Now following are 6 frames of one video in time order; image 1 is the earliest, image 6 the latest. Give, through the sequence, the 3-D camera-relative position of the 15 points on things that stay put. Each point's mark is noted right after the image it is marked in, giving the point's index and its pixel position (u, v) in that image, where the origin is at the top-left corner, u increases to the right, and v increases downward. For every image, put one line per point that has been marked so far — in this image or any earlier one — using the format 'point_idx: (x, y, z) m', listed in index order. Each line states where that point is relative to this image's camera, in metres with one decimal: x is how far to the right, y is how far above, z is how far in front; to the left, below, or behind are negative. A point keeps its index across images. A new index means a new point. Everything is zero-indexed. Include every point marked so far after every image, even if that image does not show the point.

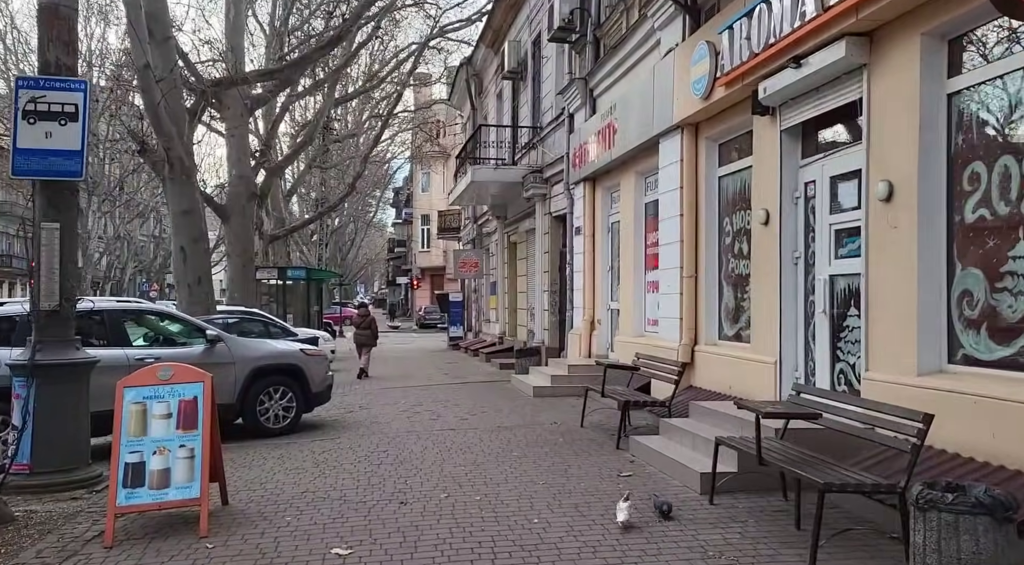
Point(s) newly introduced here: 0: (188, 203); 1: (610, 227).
0: (-6.3, +1.6, +18.2) m
1: (+1.6, +0.9, +15.5) m
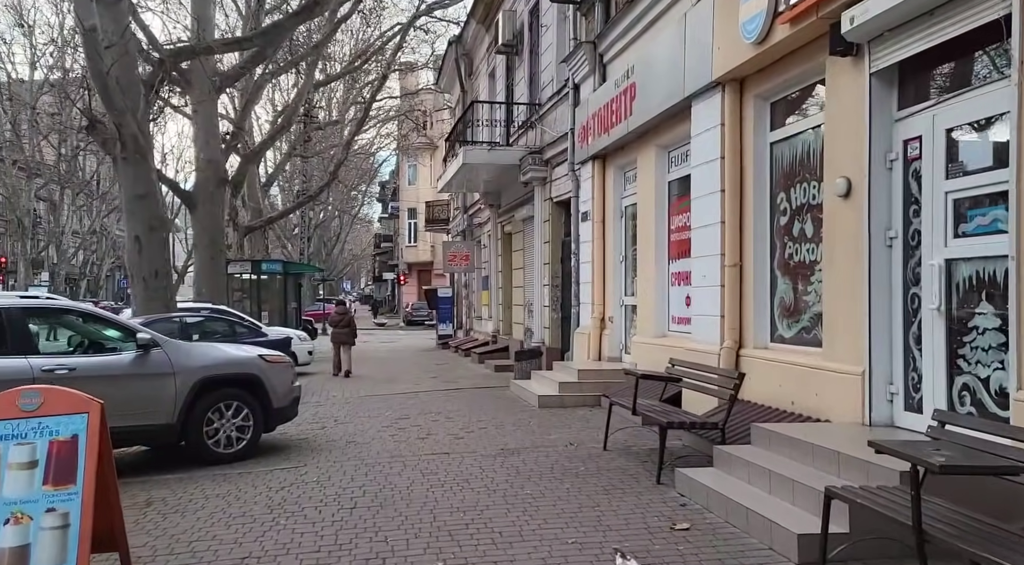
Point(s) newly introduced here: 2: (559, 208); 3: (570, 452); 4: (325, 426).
0: (-6.3, +1.7, +16.1) m
1: (+1.6, +1.0, +13.6) m
2: (+0.9, +1.4, +17.5) m
3: (+0.5, -1.5, +8.4) m
4: (-2.2, -1.7, +10.9) m
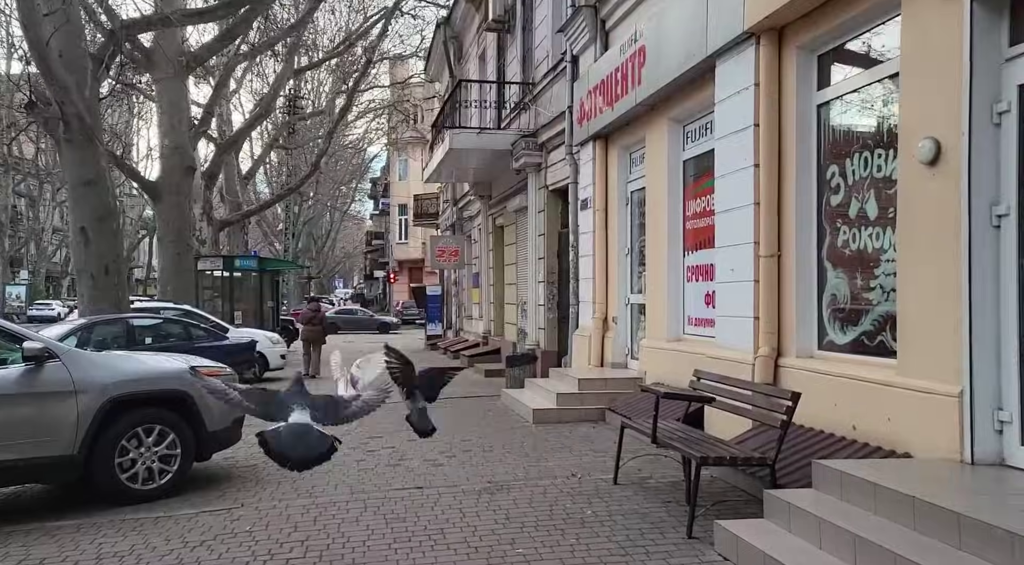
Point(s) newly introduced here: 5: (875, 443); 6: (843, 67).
0: (-6.5, +1.7, +14.5) m
1: (+1.5, +1.1, +12.0) m
2: (+0.7, +1.5, +15.9) m
3: (+0.4, -1.5, +6.7) m
4: (-2.3, -1.7, +9.3) m
5: (+2.2, -1.0, +5.7) m
6: (+2.4, +1.6, +6.7) m
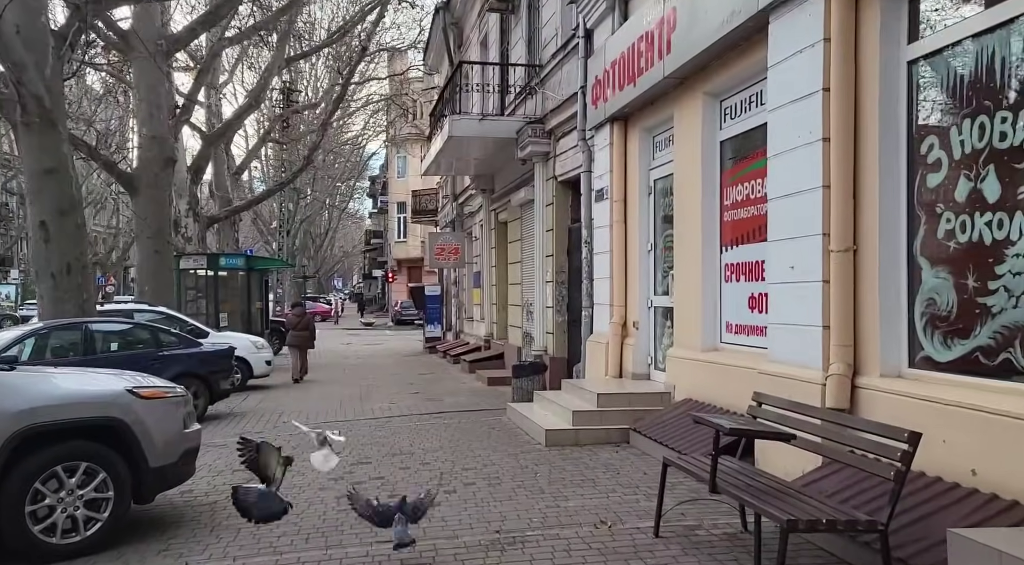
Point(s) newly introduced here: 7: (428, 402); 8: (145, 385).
0: (-6.4, +1.7, +13.1) m
1: (+1.6, +1.1, +10.6) m
2: (+0.8, +1.5, +14.5) m
3: (+0.5, -1.5, +5.4) m
4: (-2.2, -1.7, +7.9) m
5: (+2.3, -1.0, +4.3) m
6: (+2.5, +1.6, +5.3) m
7: (-1.2, -1.7, +13.6) m
8: (-2.4, -0.7, +6.1) m
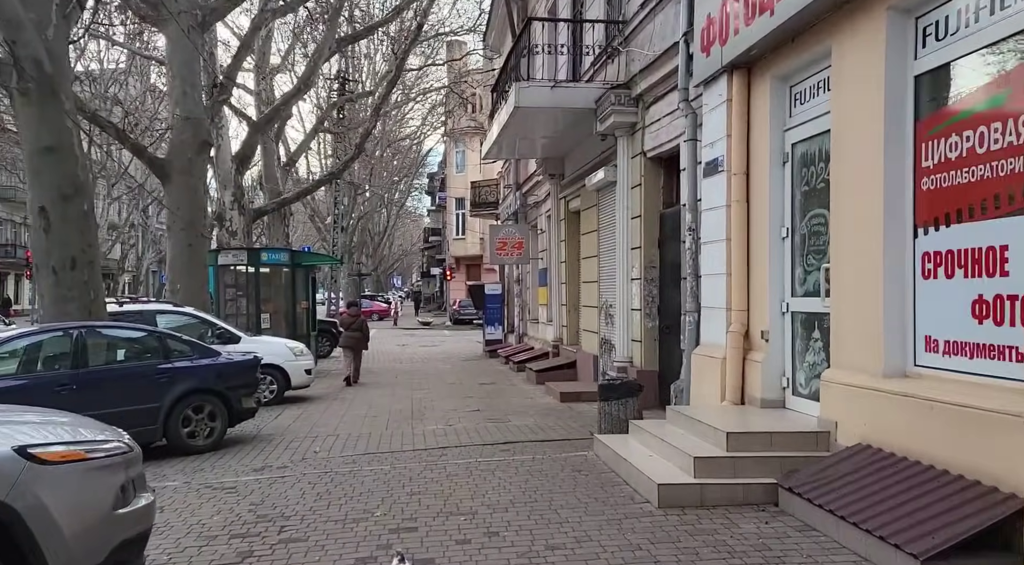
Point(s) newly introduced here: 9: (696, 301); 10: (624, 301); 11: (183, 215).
0: (-5.4, +1.8, +11.0) m
1: (+2.4, +1.1, +8.1) m
2: (+1.9, +1.5, +12.0) m
3: (+1.0, -1.5, +2.9) m
4: (-1.6, -1.6, +5.6) m
5: (+2.7, -1.0, +1.8) m
6: (+3.0, +1.6, +2.8) m
7: (-0.3, -1.7, +11.2) m
8: (-1.9, -0.6, +3.8) m
9: (+1.9, -0.2, +9.7) m
10: (+1.5, -0.2, +12.6) m
11: (-5.8, +1.2, +16.5) m
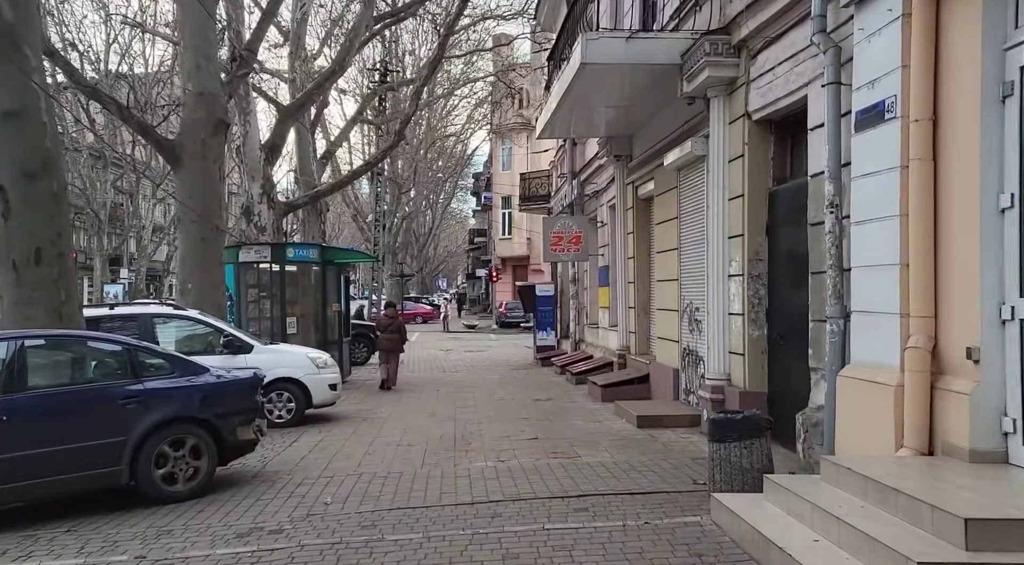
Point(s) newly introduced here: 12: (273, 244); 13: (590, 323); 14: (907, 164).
0: (-4.8, +1.8, +8.8) m
1: (+2.9, +1.1, +5.4) m
2: (+2.6, +1.5, +9.4) m
3: (+1.2, -1.4, +0.3) m
4: (-1.2, -1.6, +3.2) m
5: (+2.9, -0.9, -0.9) m
6: (+3.2, +1.6, +0.1) m
7: (+0.4, -1.7, +8.7) m
8: (-1.6, -0.6, +1.4) m
9: (+2.5, -0.2, +7.0) m
10: (+2.2, -0.2, +10.0) m
11: (-4.9, +1.2, +14.3) m
12: (-4.3, +0.7, +16.6) m
13: (+1.6, -0.8, +19.4) m
14: (+2.5, +0.8, +6.0) m
